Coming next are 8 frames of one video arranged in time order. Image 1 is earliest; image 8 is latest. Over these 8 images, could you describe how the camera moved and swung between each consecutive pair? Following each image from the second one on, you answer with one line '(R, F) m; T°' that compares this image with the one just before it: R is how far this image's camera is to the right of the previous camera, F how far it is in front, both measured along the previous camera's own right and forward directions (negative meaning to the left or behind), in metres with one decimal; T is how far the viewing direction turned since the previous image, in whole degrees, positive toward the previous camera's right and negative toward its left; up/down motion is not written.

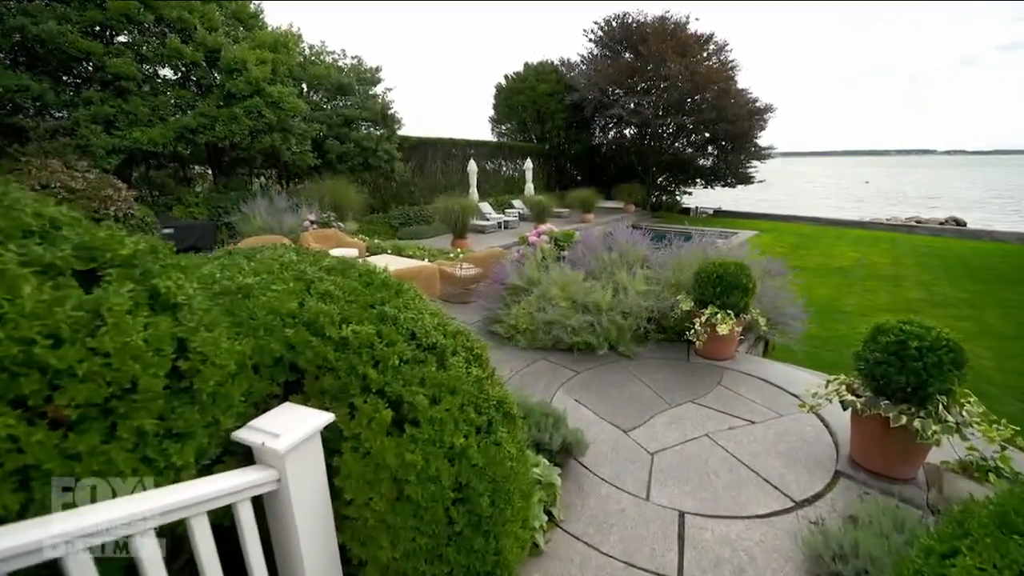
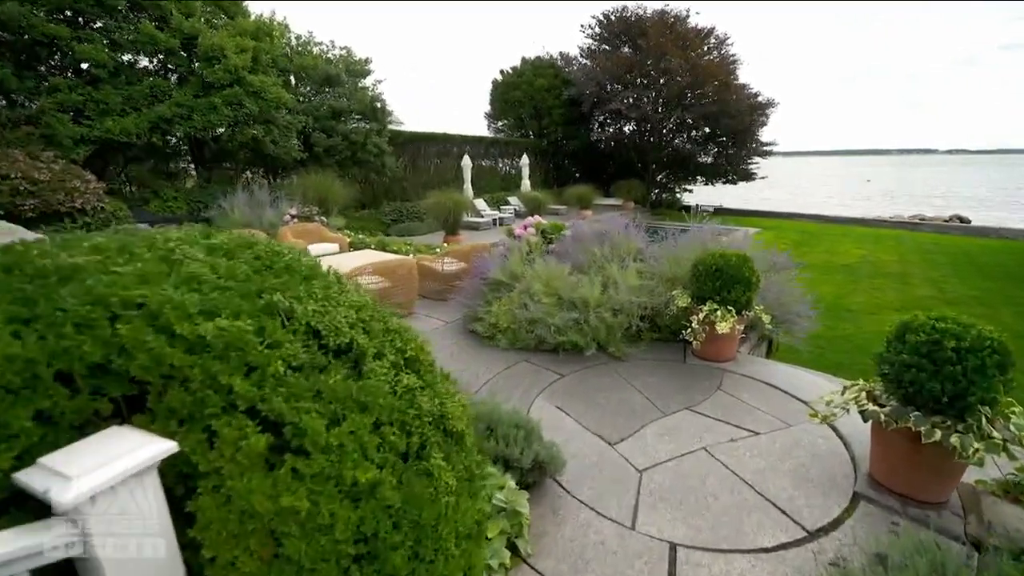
(+0.2, +0.4) m; 0°
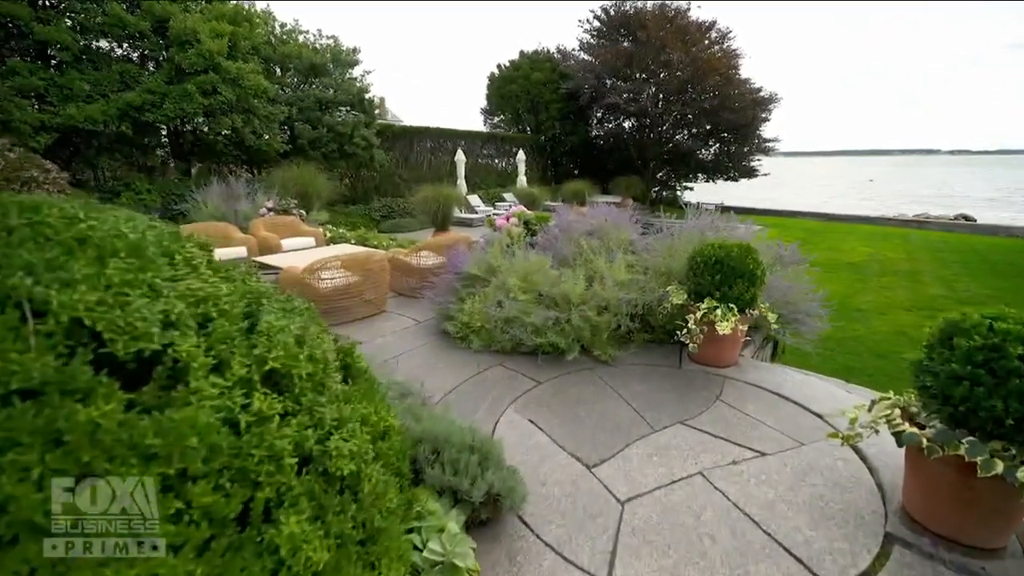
(+0.2, +0.5) m; 0°
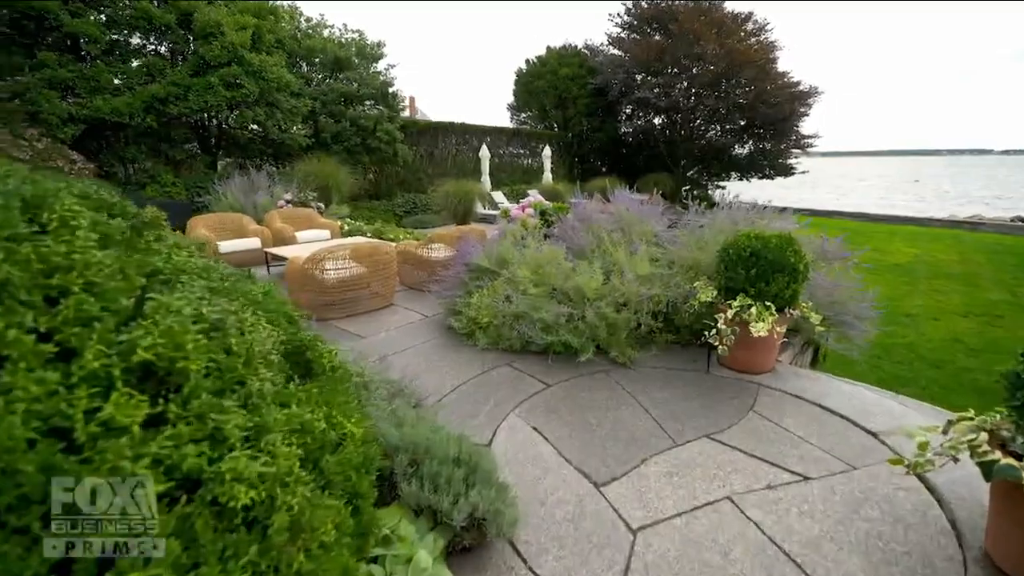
(+0.1, +0.3) m; -3°
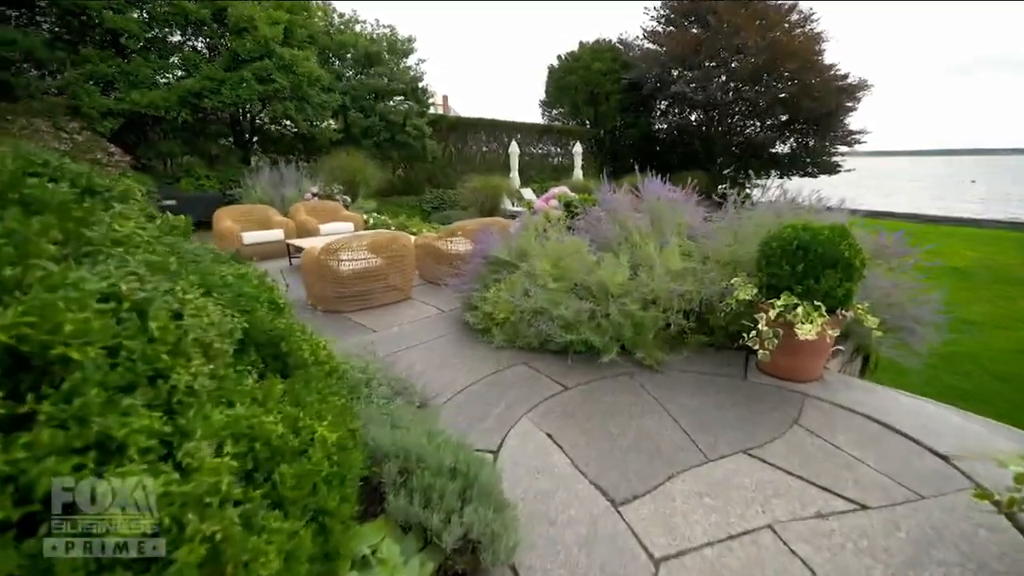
(+0.1, +0.2) m; -4°
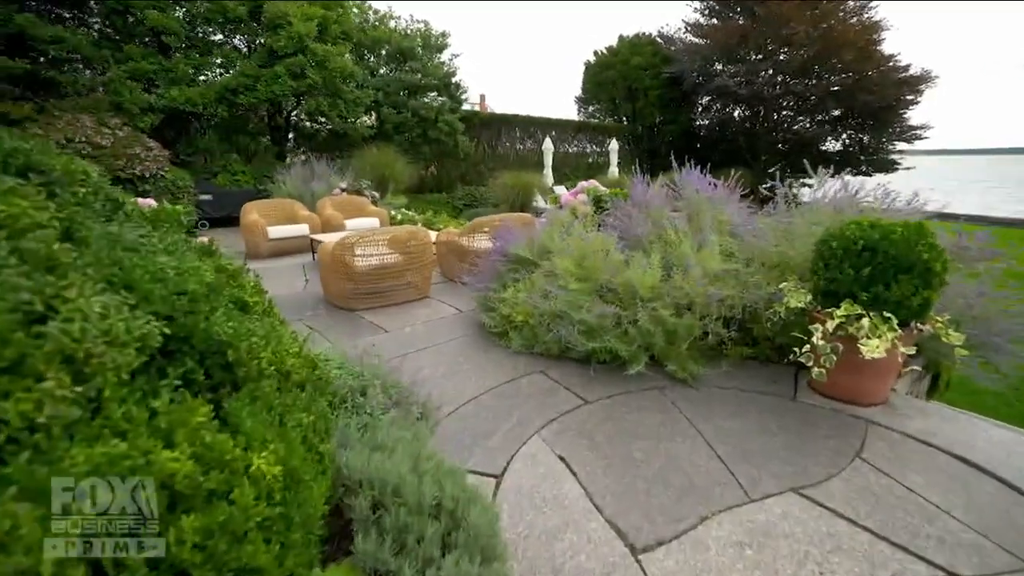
(+0.1, +0.3) m; -4°
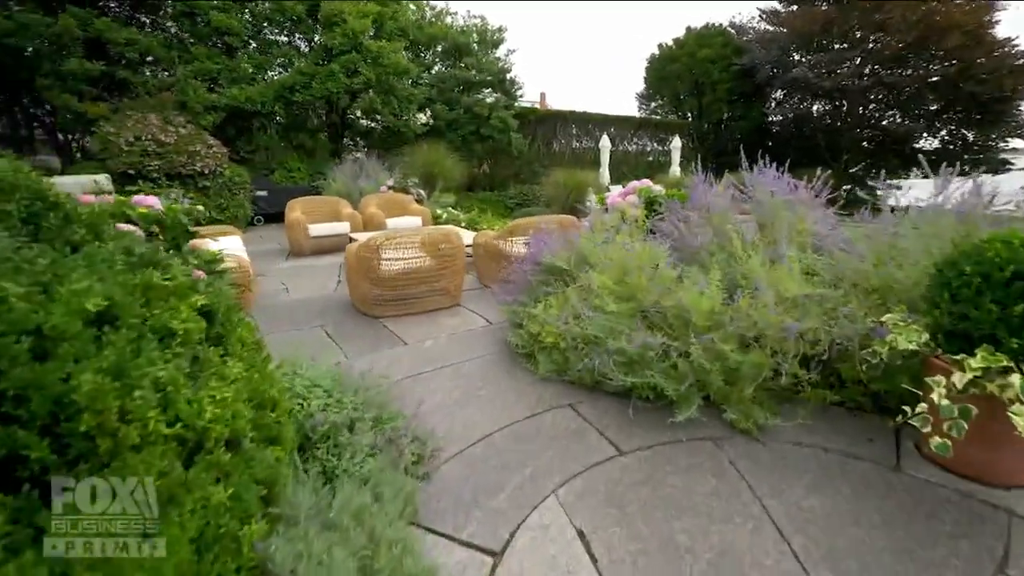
(+0.1, +0.4) m; -7°
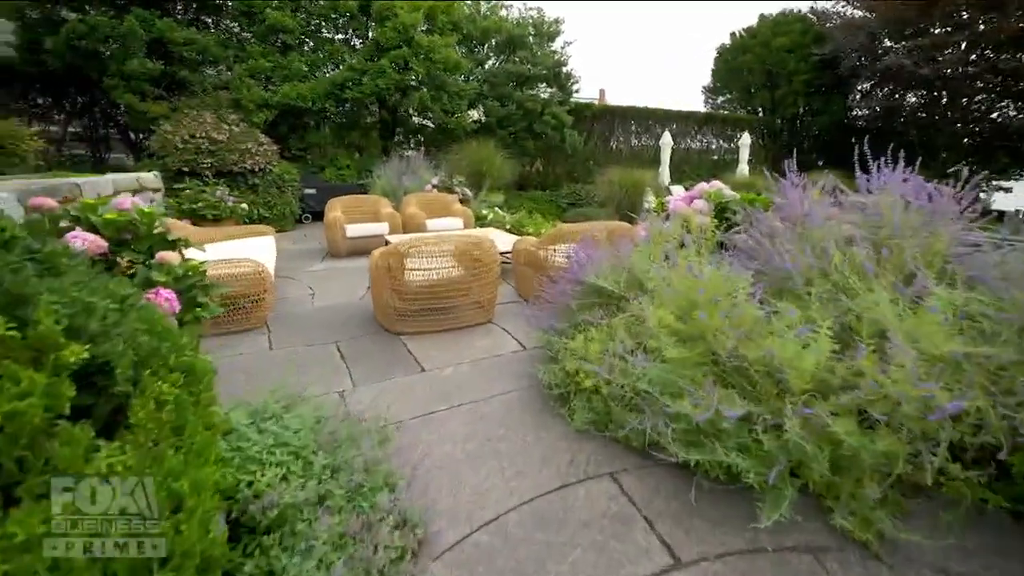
(+0.1, +0.5) m; -6°
